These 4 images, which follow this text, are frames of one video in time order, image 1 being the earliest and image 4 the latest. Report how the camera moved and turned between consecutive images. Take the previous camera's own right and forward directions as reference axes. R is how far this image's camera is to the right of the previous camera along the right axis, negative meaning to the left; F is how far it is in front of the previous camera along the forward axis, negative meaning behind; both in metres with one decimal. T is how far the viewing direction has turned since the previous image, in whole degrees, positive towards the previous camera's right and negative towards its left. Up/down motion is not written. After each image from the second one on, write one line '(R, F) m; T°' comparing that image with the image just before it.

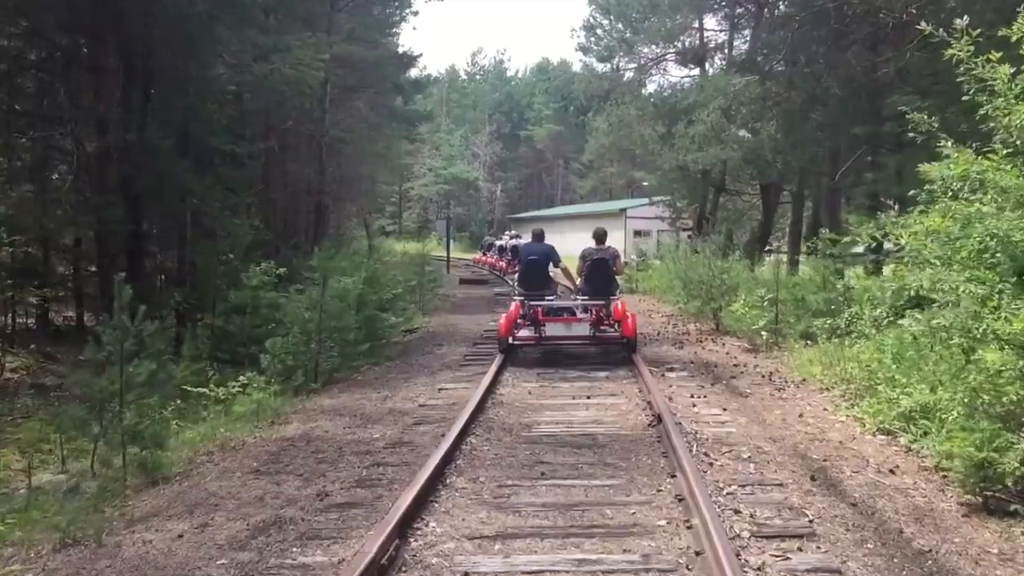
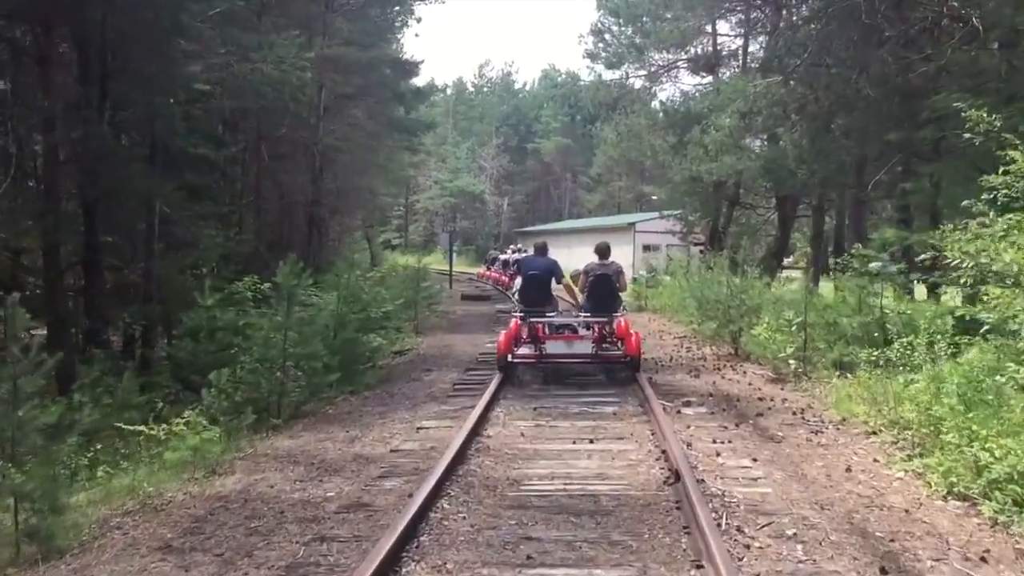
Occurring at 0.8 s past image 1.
(+0.1, +1.5) m; 0°
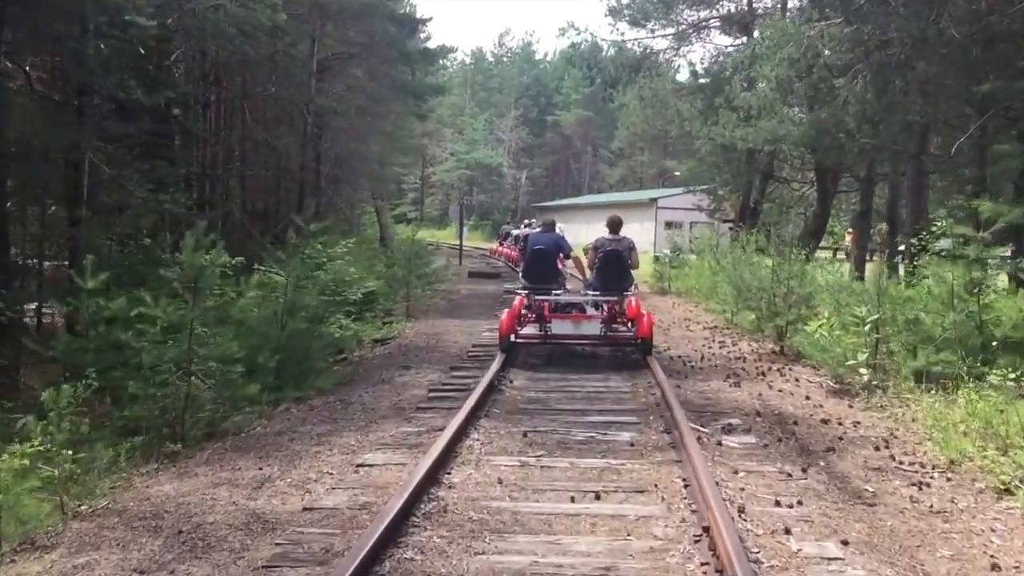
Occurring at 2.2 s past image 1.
(+0.3, +2.5) m; -1°
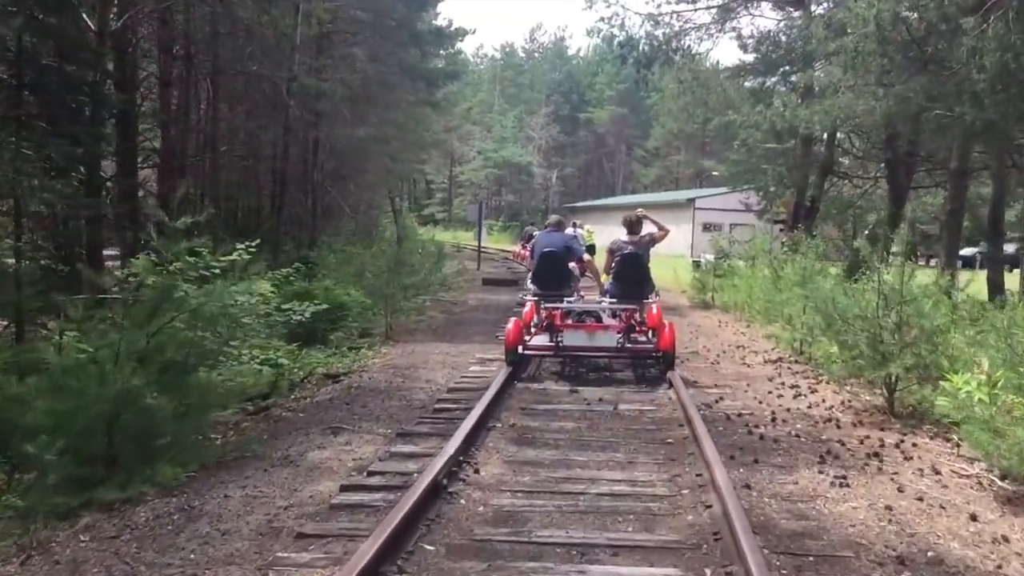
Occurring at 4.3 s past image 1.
(+0.4, +3.7) m; -2°
